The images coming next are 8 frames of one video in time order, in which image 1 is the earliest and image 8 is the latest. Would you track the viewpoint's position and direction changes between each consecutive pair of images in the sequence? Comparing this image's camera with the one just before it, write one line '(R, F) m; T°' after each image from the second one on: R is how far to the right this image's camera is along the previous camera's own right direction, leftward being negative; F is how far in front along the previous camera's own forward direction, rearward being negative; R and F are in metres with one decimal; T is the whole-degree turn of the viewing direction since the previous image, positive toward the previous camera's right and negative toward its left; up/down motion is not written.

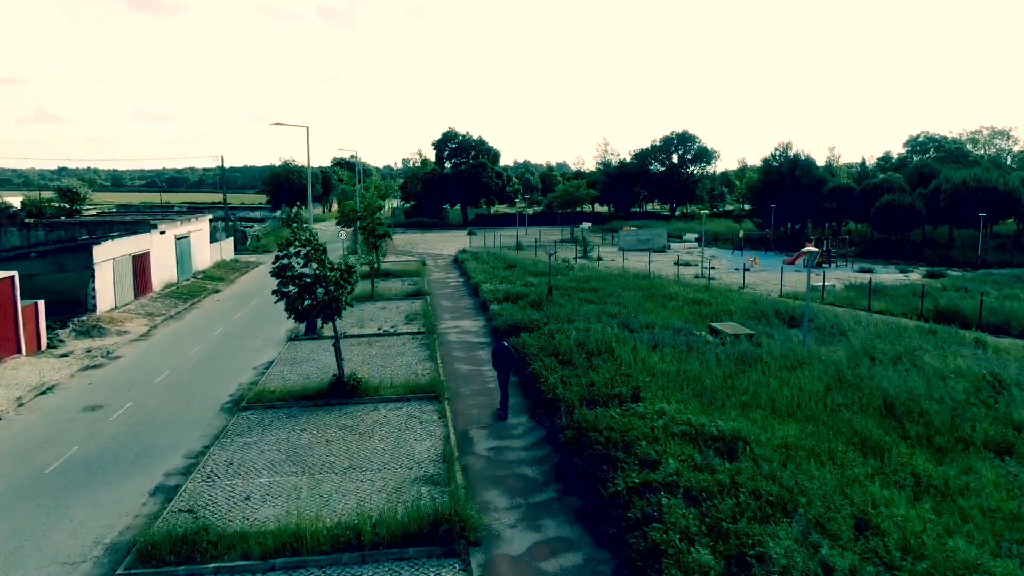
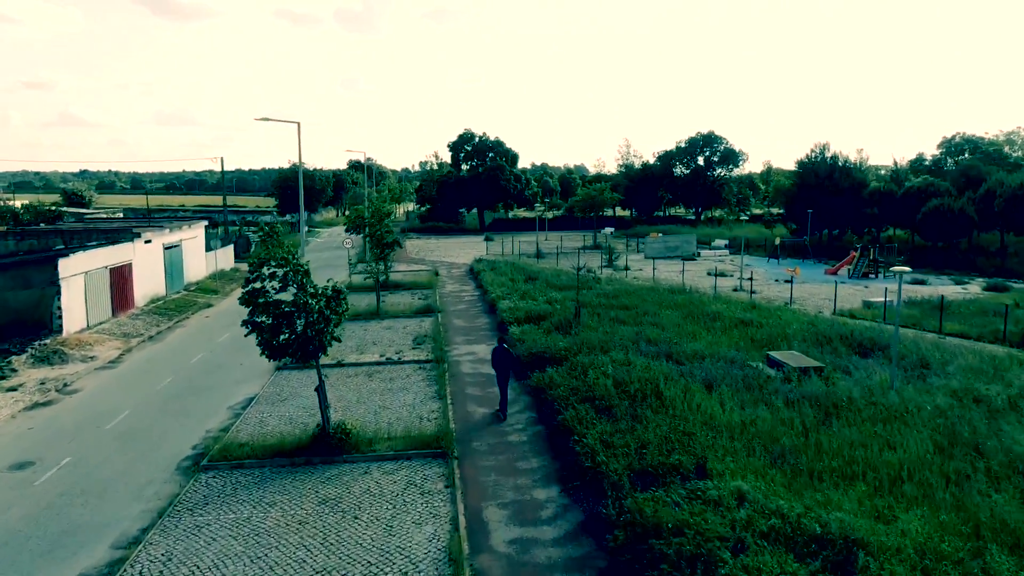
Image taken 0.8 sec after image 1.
(-0.1, +3.0) m; -1°
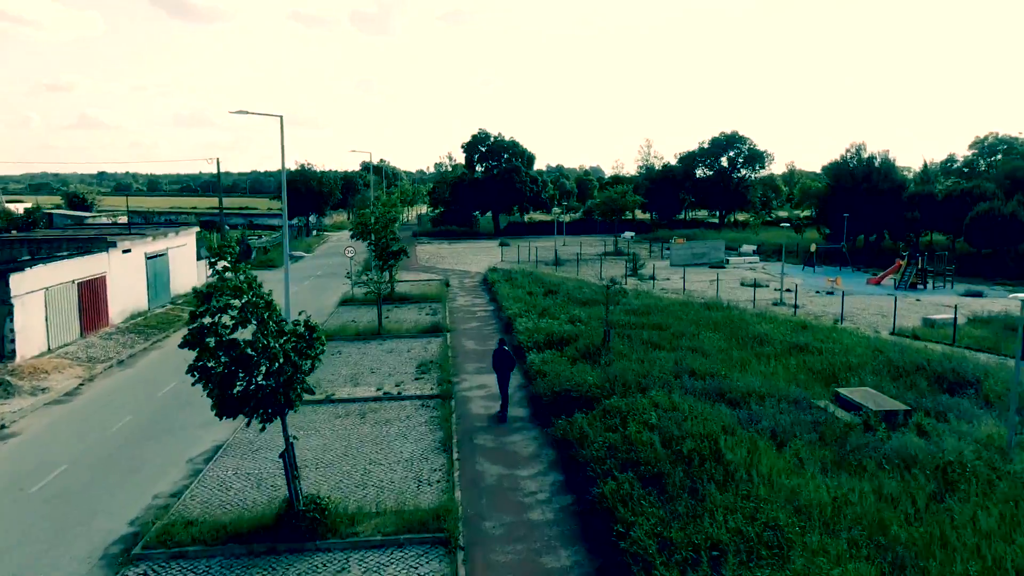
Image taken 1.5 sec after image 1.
(-0.1, +2.8) m; -1°
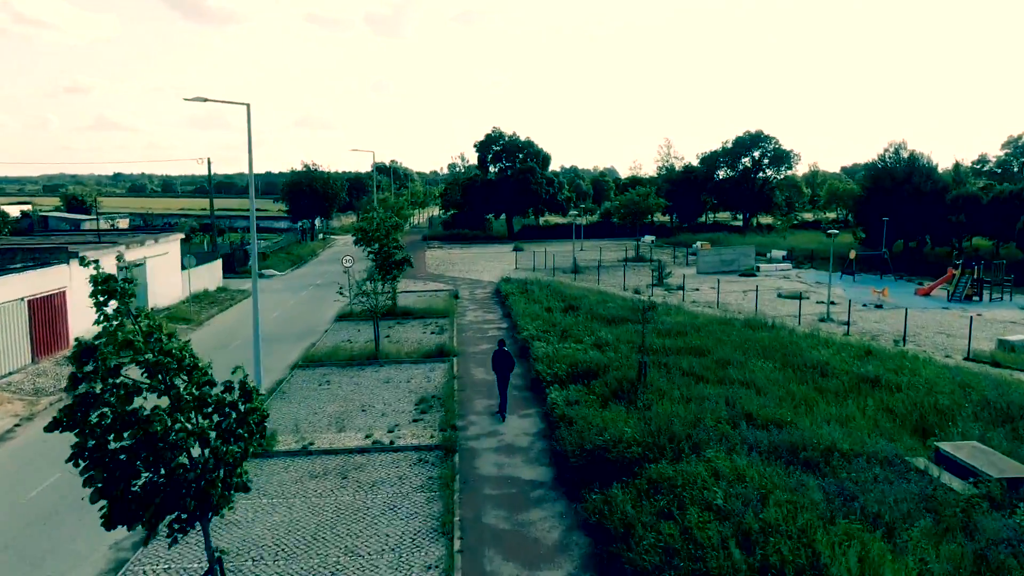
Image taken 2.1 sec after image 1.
(-0.1, +2.9) m; -1°
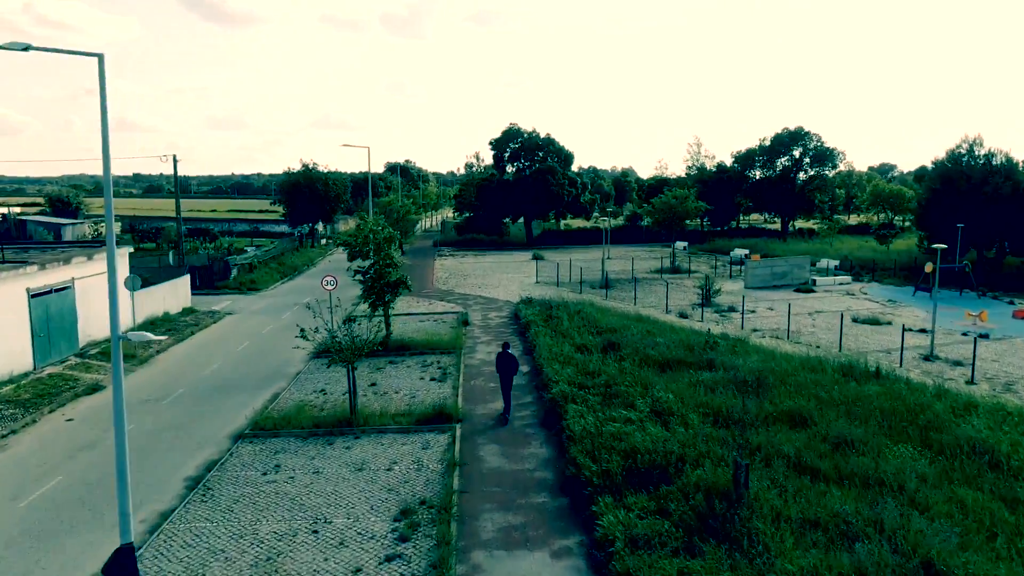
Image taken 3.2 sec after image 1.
(-0.1, +5.3) m; -1°
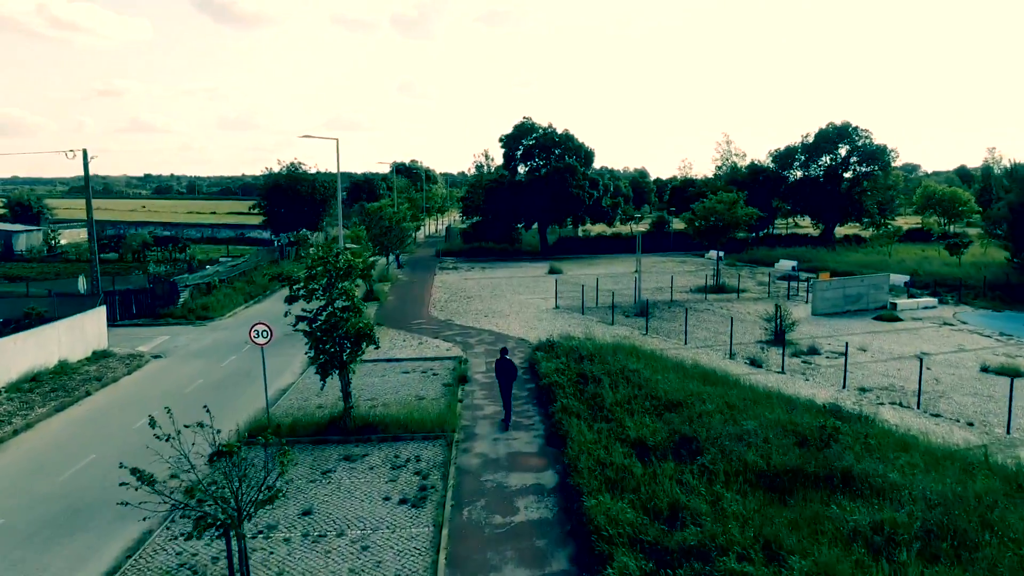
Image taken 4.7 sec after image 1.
(-0.1, +6.6) m; -1°
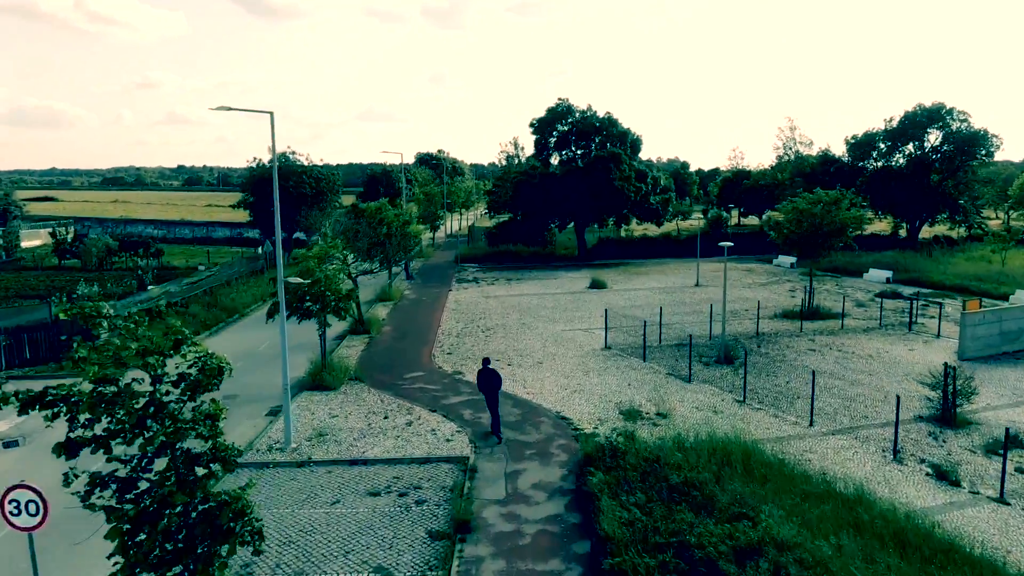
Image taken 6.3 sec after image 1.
(-0.1, +7.6) m; -2°
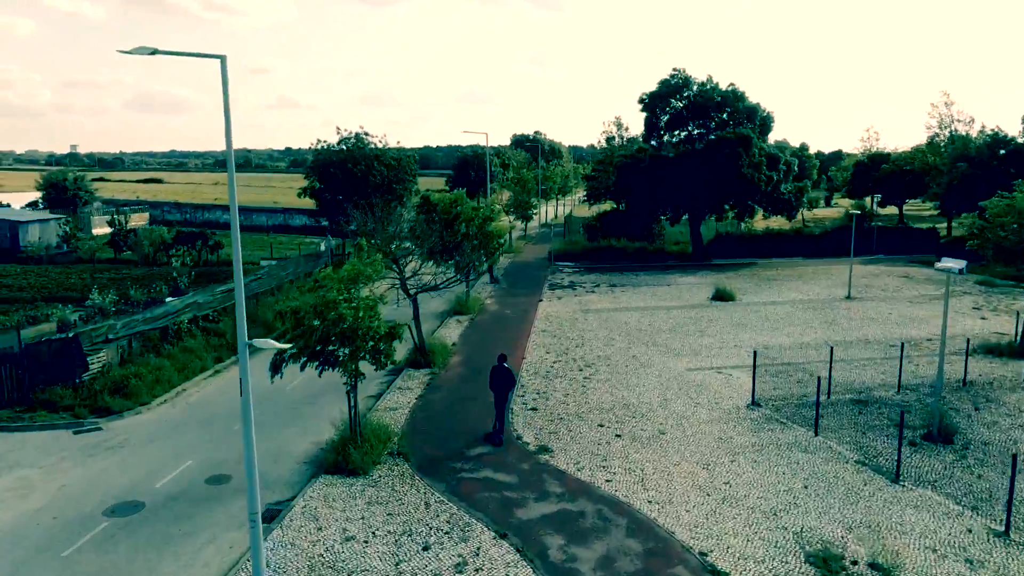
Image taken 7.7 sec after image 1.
(-0.3, +5.8) m; -7°
